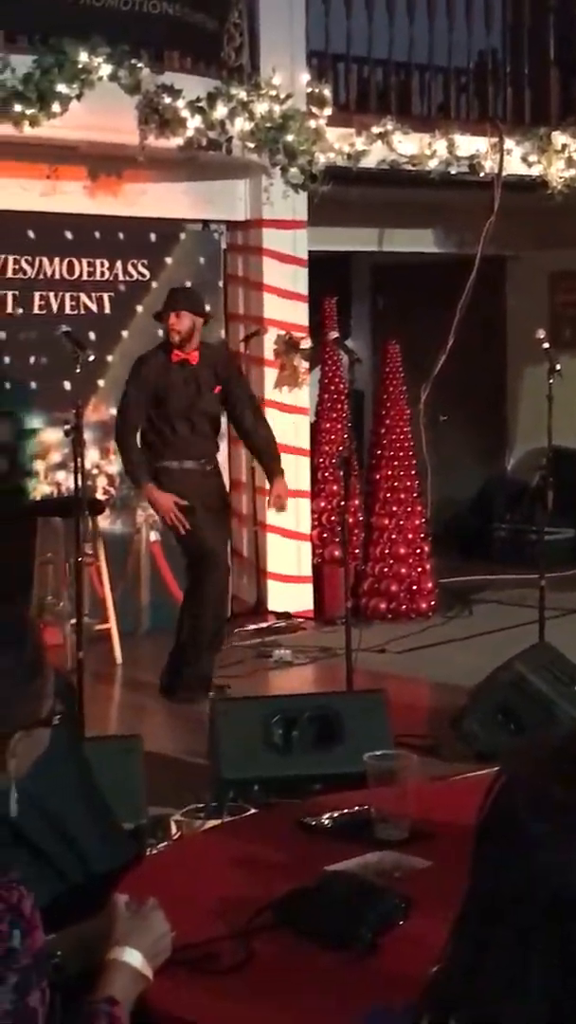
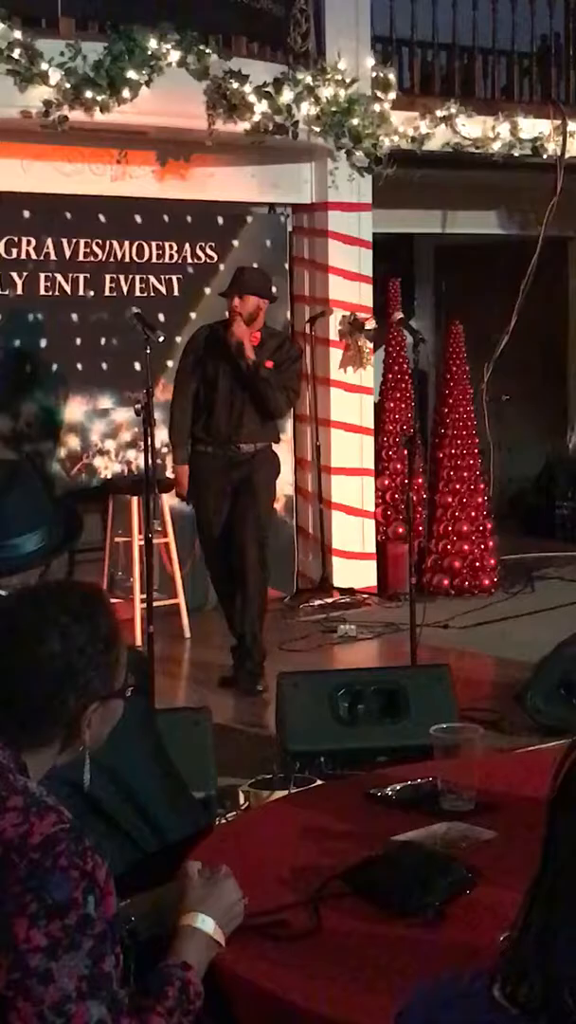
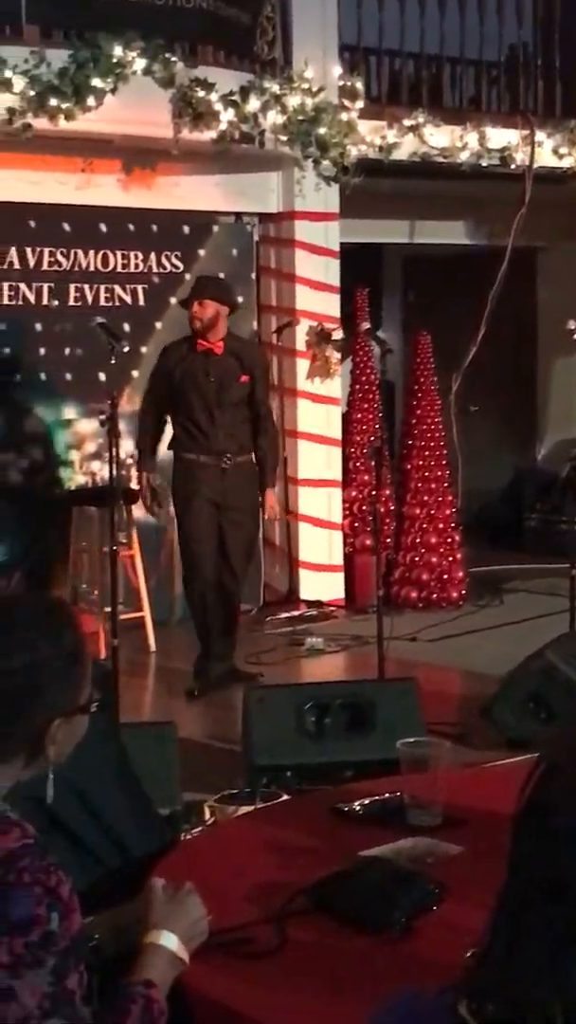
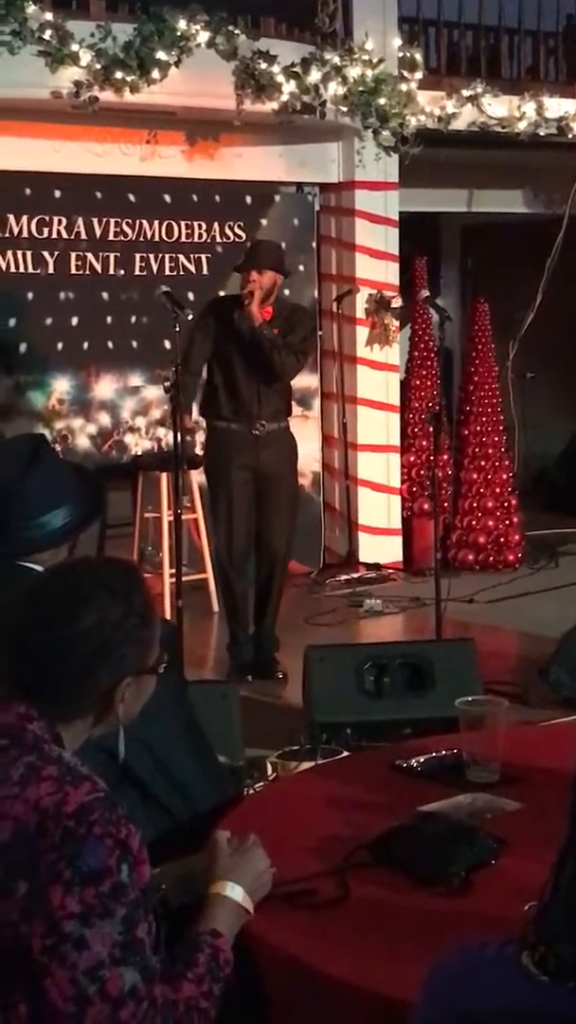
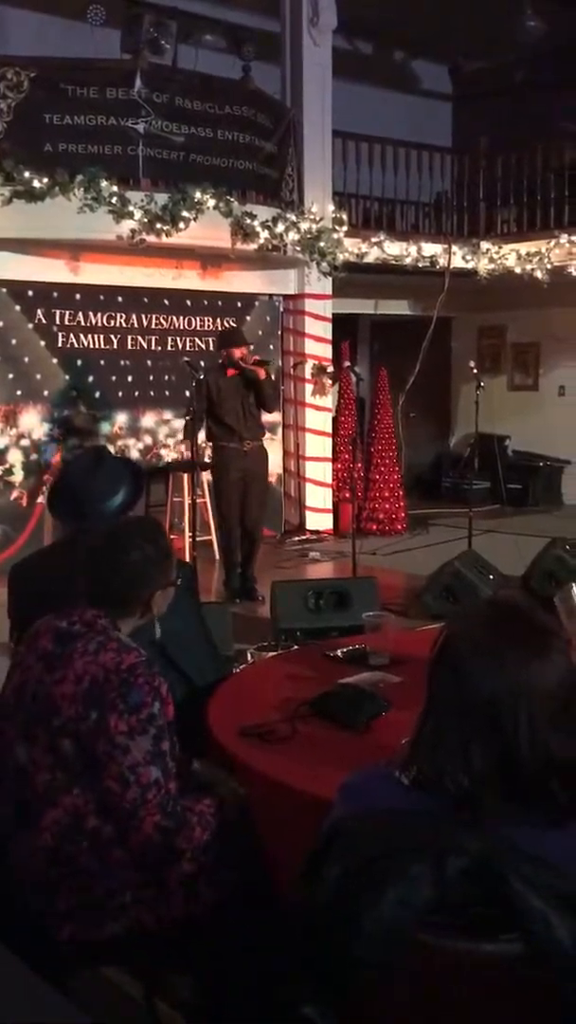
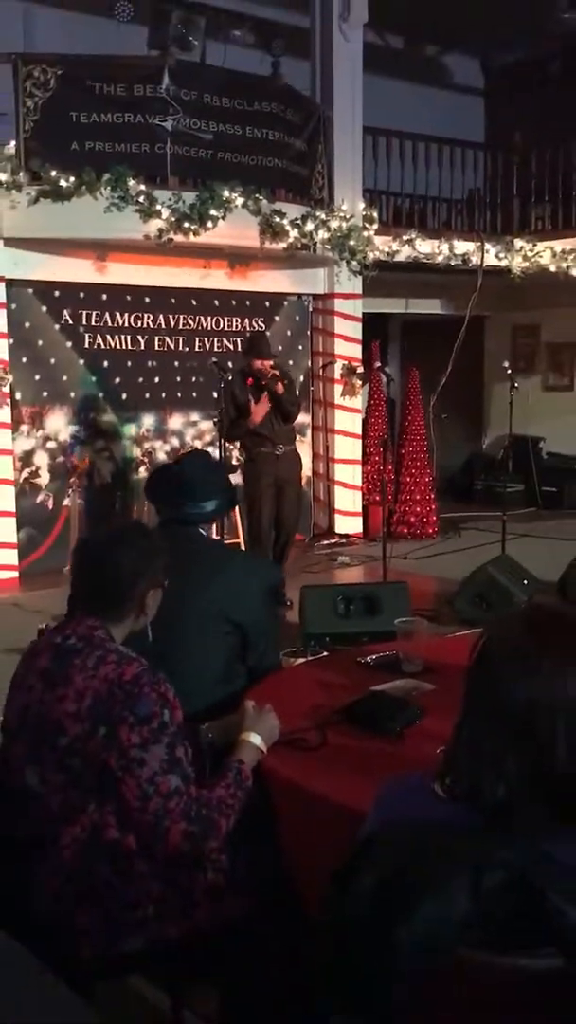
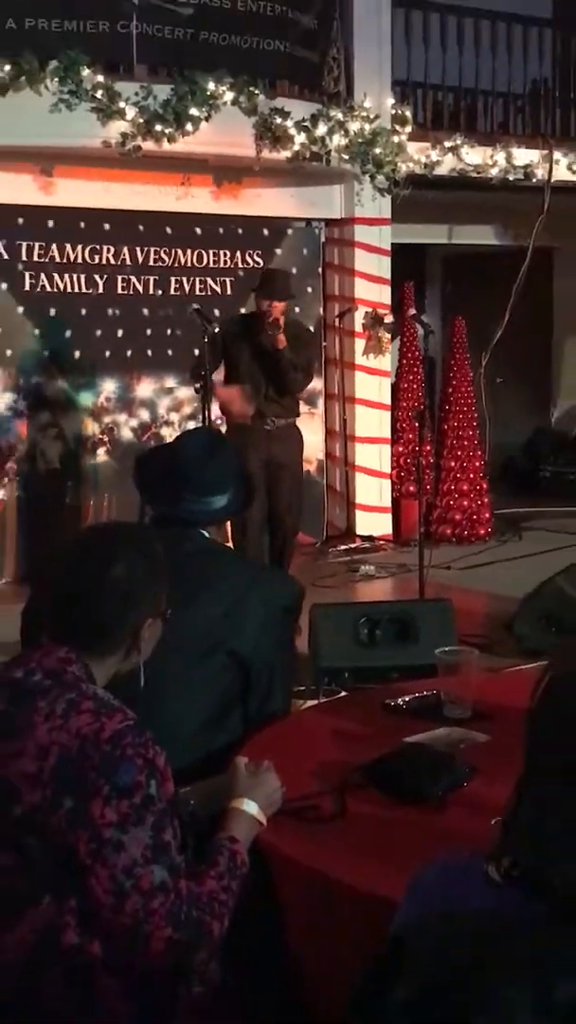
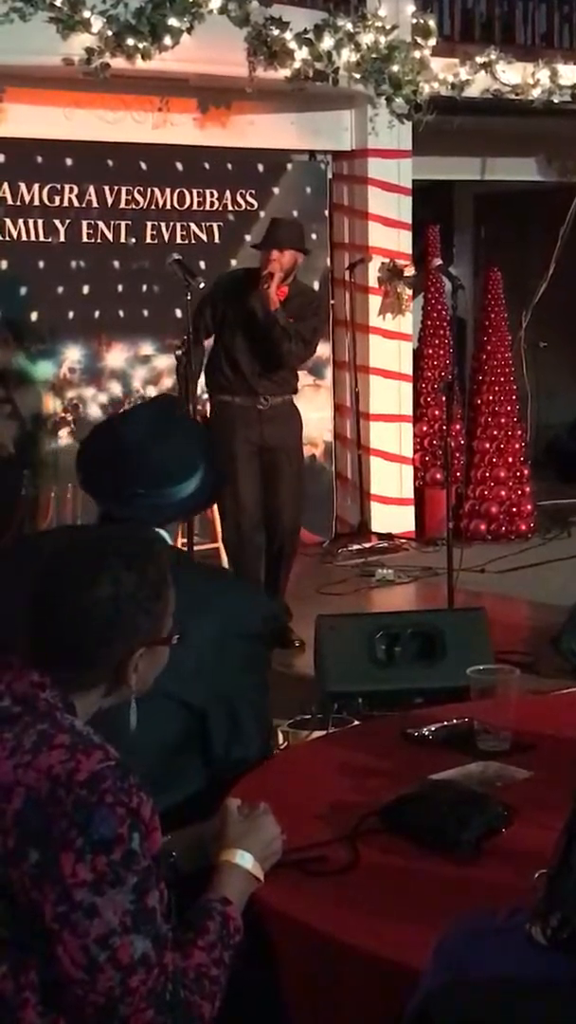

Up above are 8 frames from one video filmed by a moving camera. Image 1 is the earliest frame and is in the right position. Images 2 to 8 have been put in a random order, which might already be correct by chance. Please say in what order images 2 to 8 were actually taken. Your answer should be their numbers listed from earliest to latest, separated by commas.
3, 2, 4, 8, 7, 6, 5
